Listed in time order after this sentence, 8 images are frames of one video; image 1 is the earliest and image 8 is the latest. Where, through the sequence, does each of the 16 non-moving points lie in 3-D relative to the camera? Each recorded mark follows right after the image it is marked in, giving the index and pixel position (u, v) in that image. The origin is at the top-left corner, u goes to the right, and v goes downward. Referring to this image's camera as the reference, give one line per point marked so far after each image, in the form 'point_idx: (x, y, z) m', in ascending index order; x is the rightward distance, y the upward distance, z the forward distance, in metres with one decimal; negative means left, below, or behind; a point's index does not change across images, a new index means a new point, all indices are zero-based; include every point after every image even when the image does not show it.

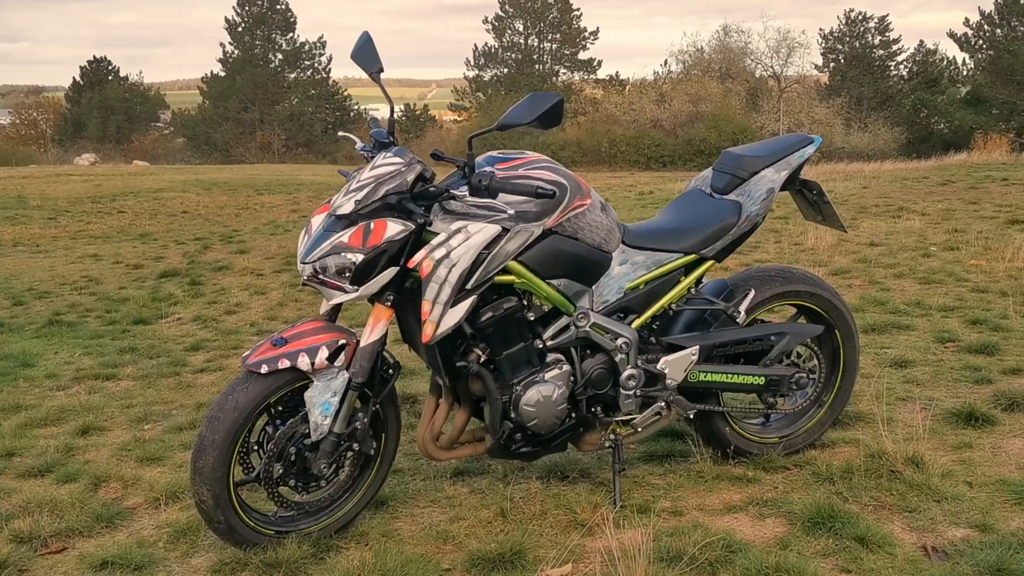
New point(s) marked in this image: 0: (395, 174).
0: (-0.5, +0.5, +5.3) m
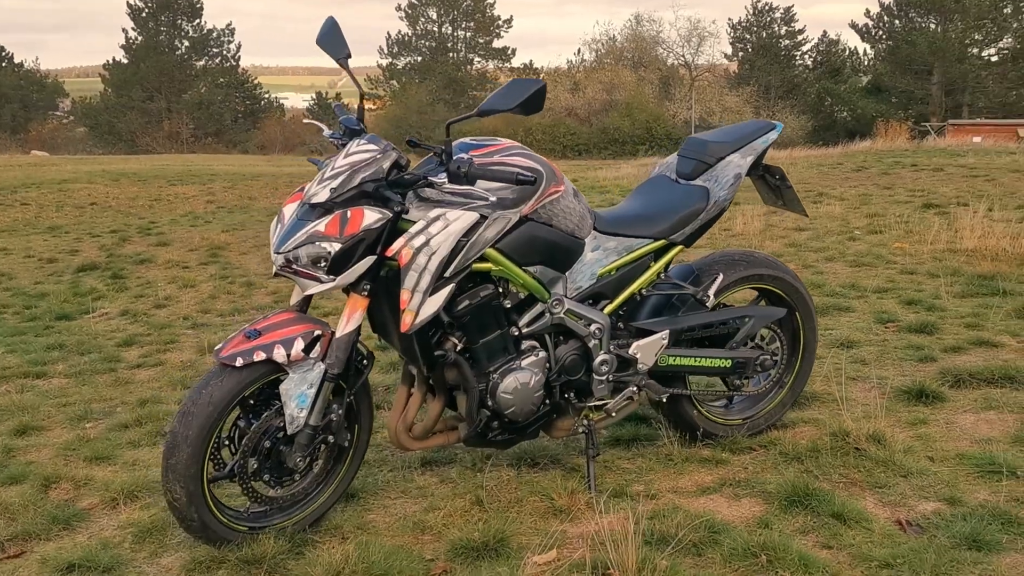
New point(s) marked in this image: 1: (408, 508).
0: (-0.6, +0.5, +5.2) m
1: (-0.5, -1.0, +5.9) m
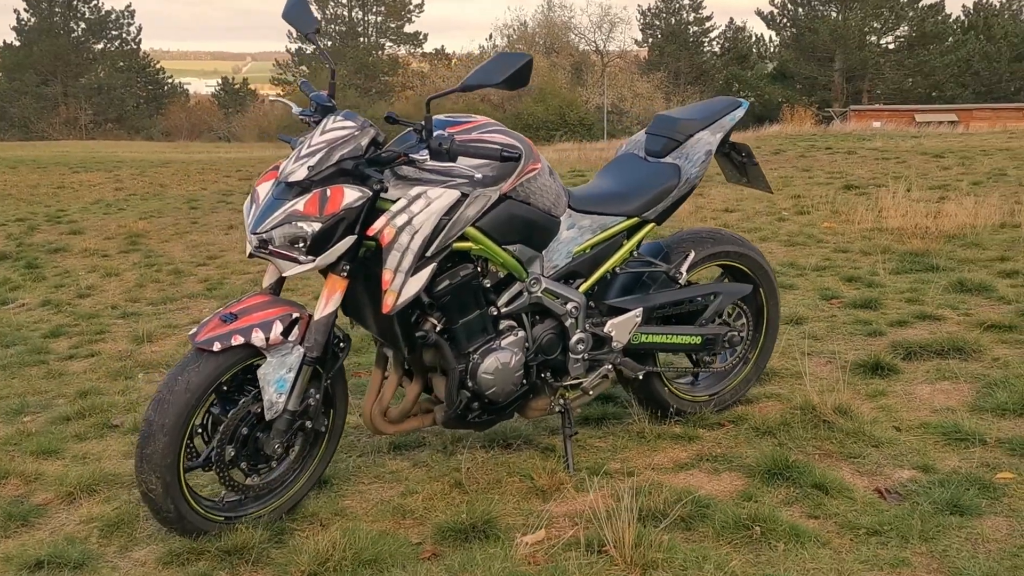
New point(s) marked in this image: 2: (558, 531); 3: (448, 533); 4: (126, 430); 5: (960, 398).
0: (-0.7, +0.6, +5.1) m
1: (-0.6, -1.0, +5.8) m
2: (+0.2, -1.0, +5.1) m
3: (-0.3, -1.0, +5.1) m
4: (-2.2, -0.8, +7.2) m
5: (+2.2, -0.5, +6.2) m
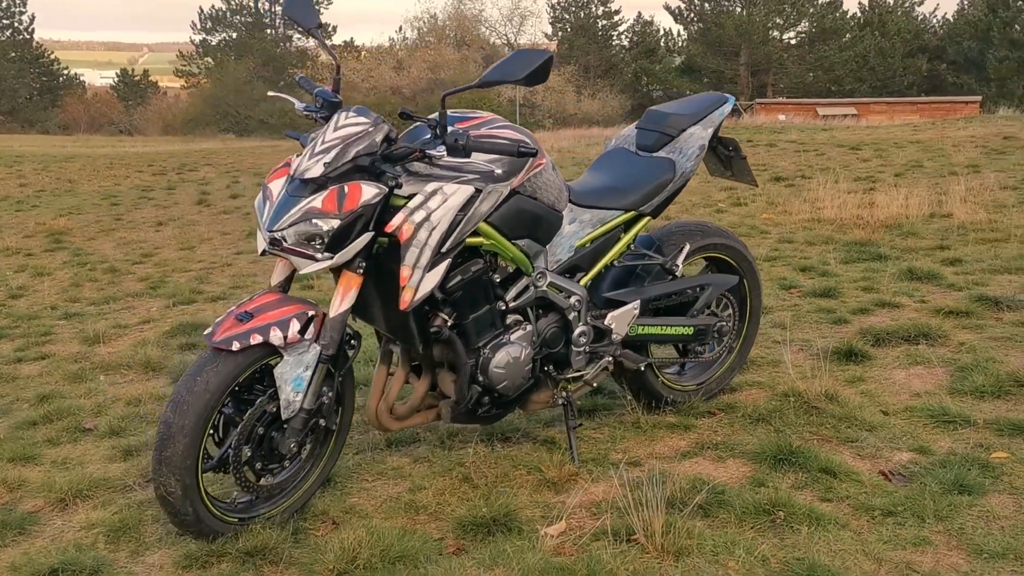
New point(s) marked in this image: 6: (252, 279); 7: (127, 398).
0: (-0.6, +0.6, +5.1) m
1: (-0.6, -0.9, +5.8) m
2: (+0.3, -1.0, +5.1) m
3: (-0.2, -1.0, +5.2) m
4: (-2.3, -0.8, +7.0) m
5: (+2.2, -0.5, +6.4) m
6: (-2.2, +0.1, +10.6) m
7: (-2.4, -0.7, +7.7) m
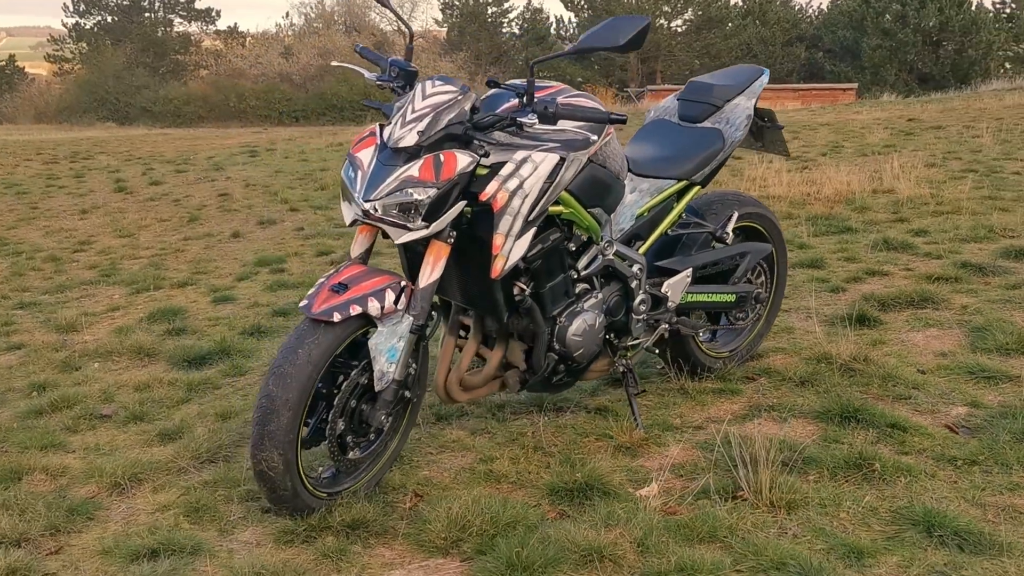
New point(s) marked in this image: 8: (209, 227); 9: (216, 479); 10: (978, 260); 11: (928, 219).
0: (-0.2, +0.8, +5.1) m
1: (-0.2, -0.8, +5.8) m
2: (+0.7, -0.8, +5.2) m
3: (+0.2, -0.9, +5.2) m
4: (-2.1, -0.7, +6.8) m
5: (+2.4, -0.3, +6.7) m
6: (-2.5, +0.2, +10.4) m
7: (-2.3, -0.6, +7.4) m
8: (-2.9, +0.6, +11.9) m
9: (-1.4, -0.9, +5.7) m
10: (+3.1, +0.2, +8.3) m
11: (+3.3, +0.5, +9.8) m
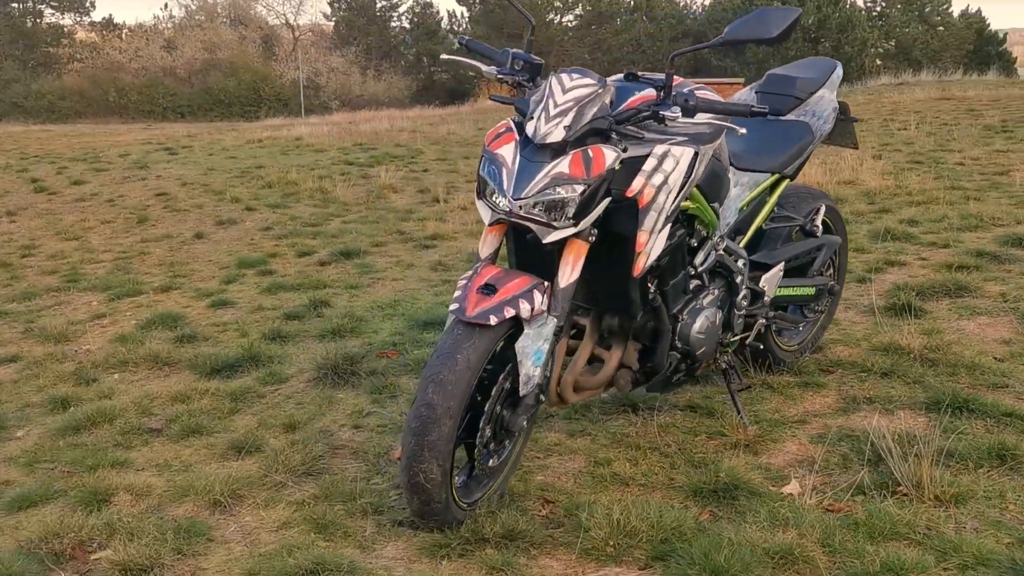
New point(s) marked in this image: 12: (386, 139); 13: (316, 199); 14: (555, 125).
0: (+0.3, +0.8, +4.9) m
1: (+0.3, -0.8, +5.6) m
2: (+1.2, -0.8, +5.2) m
3: (+0.8, -0.8, +5.1) m
4: (-1.7, -0.7, +6.4) m
5: (+2.8, -0.2, +6.9) m
6: (-2.6, +0.2, +9.9) m
7: (-2.0, -0.6, +7.0) m
8: (-3.2, +0.5, +11.4) m
9: (-0.8, -0.9, +5.4) m
10: (+3.2, +0.3, +8.5) m
11: (+3.2, +0.6, +10.0) m
12: (-1.6, +1.9, +15.7) m
13: (-1.9, +0.9, +12.2) m
14: (+0.2, +0.6, +4.8) m
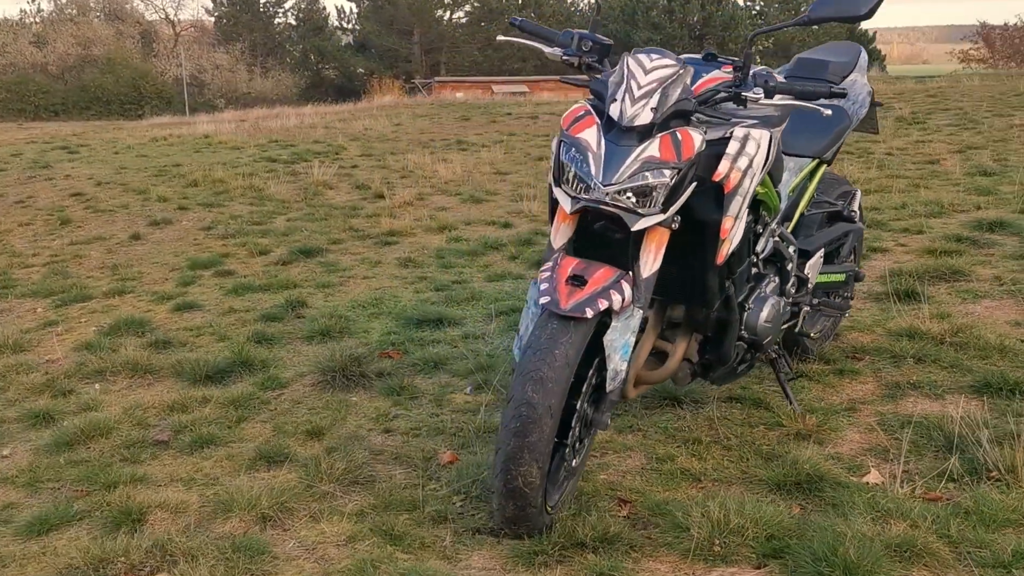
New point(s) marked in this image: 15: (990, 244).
0: (+0.6, +0.8, +4.7) m
1: (+0.5, -0.8, +5.4) m
2: (+1.5, -0.7, +5.1) m
3: (+1.1, -0.8, +5.0) m
4: (-1.6, -0.8, +5.9) m
5: (+2.8, -0.1, +7.0) m
6: (-2.8, +0.1, +9.3) m
7: (-1.9, -0.6, +6.5) m
8: (-3.6, +0.5, +10.7) m
9: (-0.5, -0.9, +5.1) m
10: (+3.1, +0.4, +8.6) m
11: (+2.9, +0.7, +10.1) m
12: (-2.6, +1.9, +15.2) m
13: (-2.4, +0.9, +11.6) m
14: (+0.5, +0.7, +4.6) m
15: (+3.2, +0.3, +8.4) m
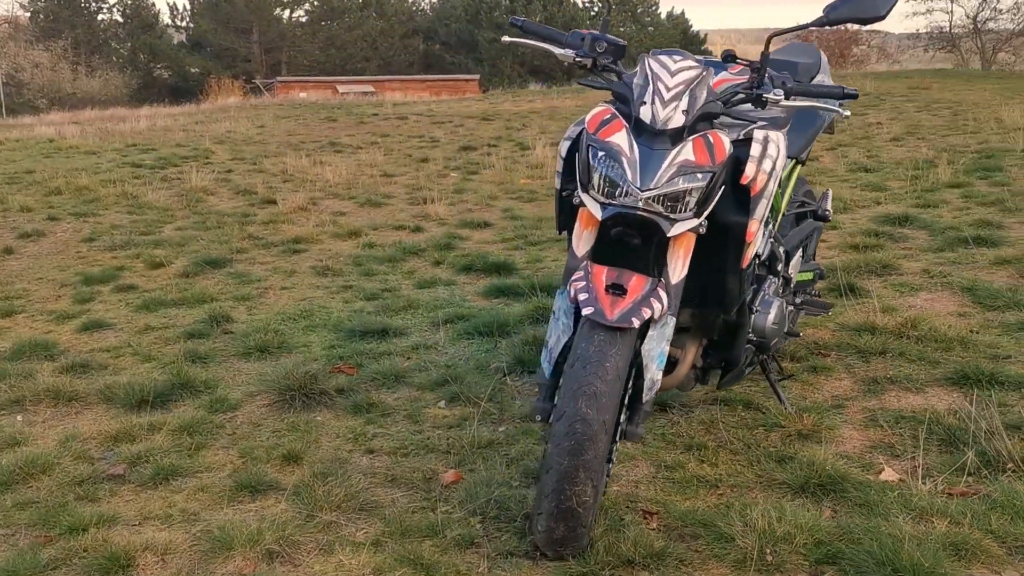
0: (+0.7, +0.8, +4.6) m
1: (+0.6, -0.8, +5.2) m
2: (+1.6, -0.7, +5.1) m
3: (+1.2, -0.8, +4.9) m
4: (-1.6, -0.8, +5.4) m
5: (+2.6, -0.1, +7.2) m
6: (-3.4, 0.0, +8.6) m
7: (-2.0, -0.7, +6.0) m
8: (-4.4, +0.3, +9.9) m
9: (-0.4, -0.9, +4.8) m
10: (+2.6, +0.4, +8.8) m
11: (+2.1, +0.8, +10.3) m
12: (-4.1, +1.7, +14.5) m
13: (-3.4, +0.7, +11.0) m
14: (+0.6, +0.7, +4.4) m
15: (+2.7, +0.4, +8.6) m
